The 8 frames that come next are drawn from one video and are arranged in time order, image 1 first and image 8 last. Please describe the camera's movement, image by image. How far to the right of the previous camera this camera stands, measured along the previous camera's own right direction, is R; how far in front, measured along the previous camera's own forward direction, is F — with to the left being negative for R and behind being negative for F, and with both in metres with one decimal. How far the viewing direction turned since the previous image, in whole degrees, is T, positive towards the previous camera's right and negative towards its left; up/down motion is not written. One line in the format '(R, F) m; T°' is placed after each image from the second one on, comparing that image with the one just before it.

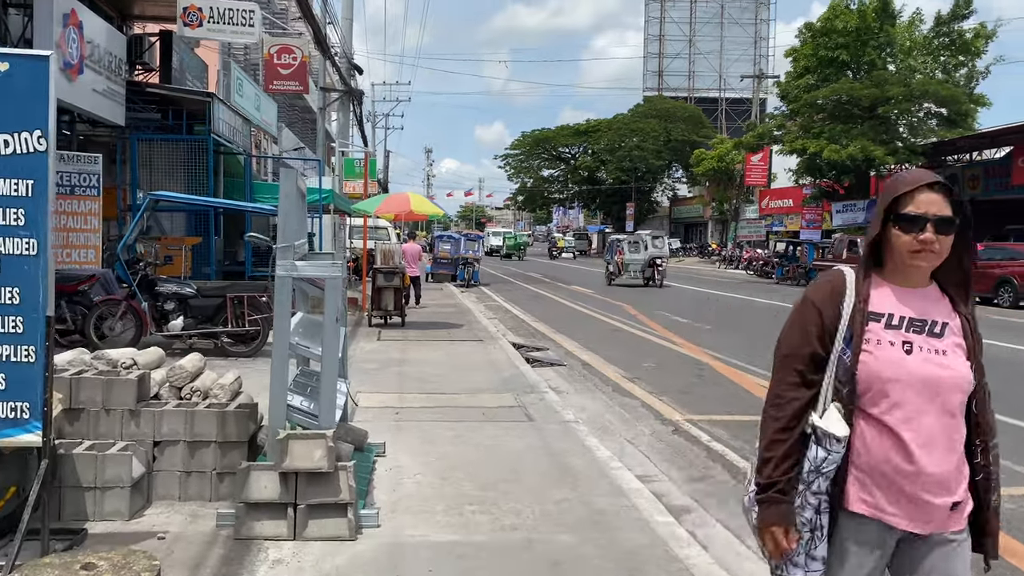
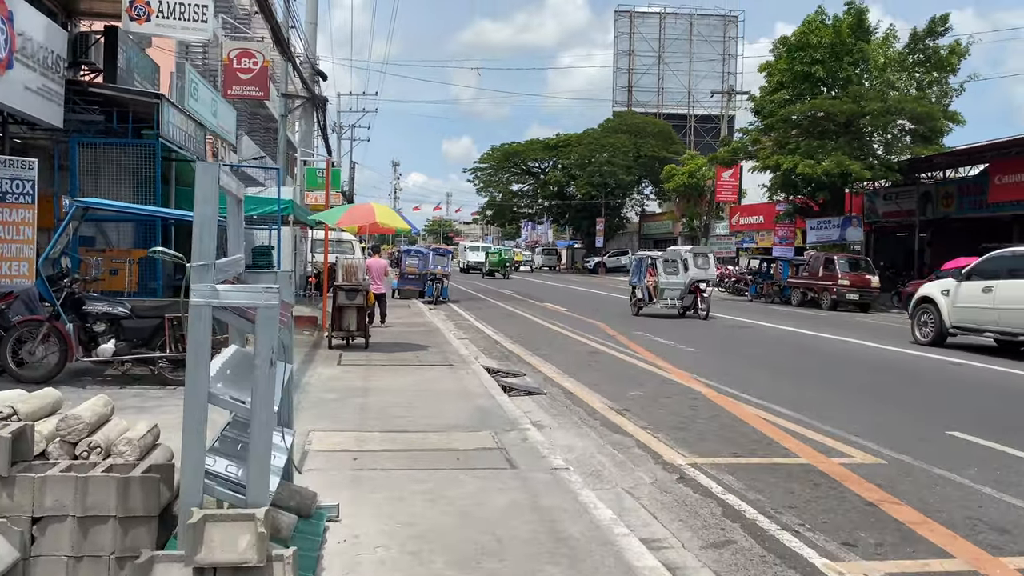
(-0.1, +0.9) m; +2°
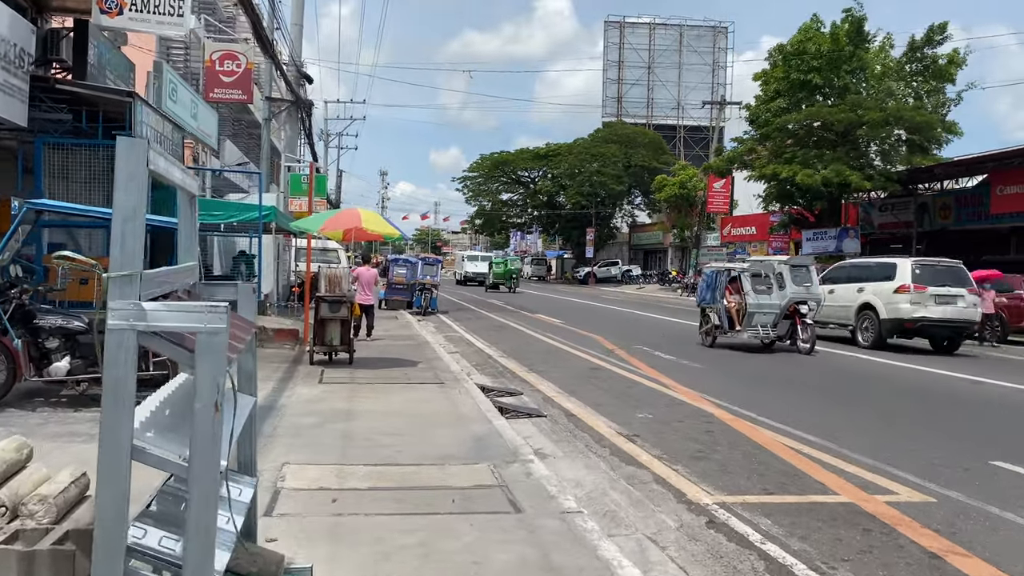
(-0.1, +0.8) m; +1°
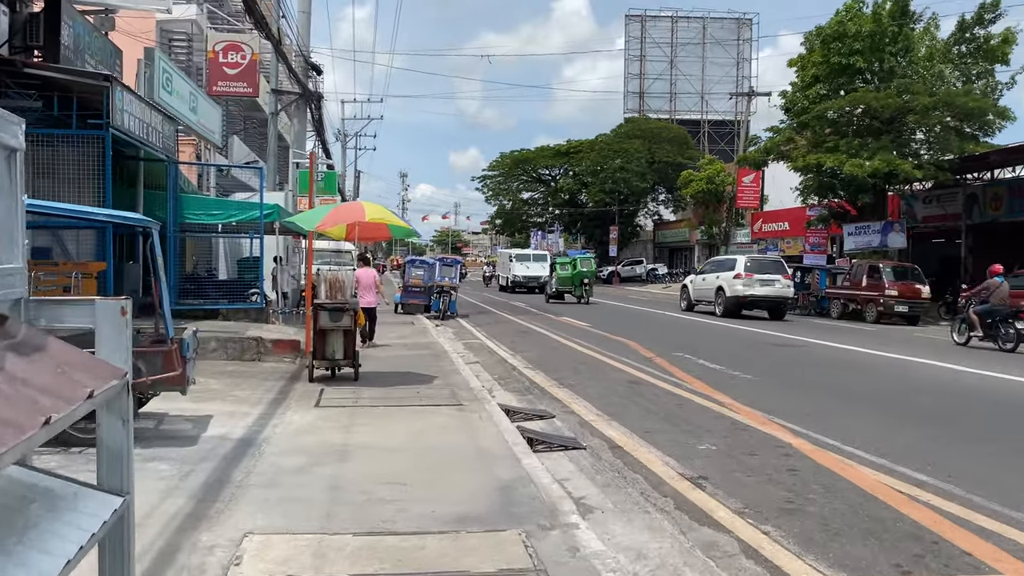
(-0.1, +1.5) m; -1°
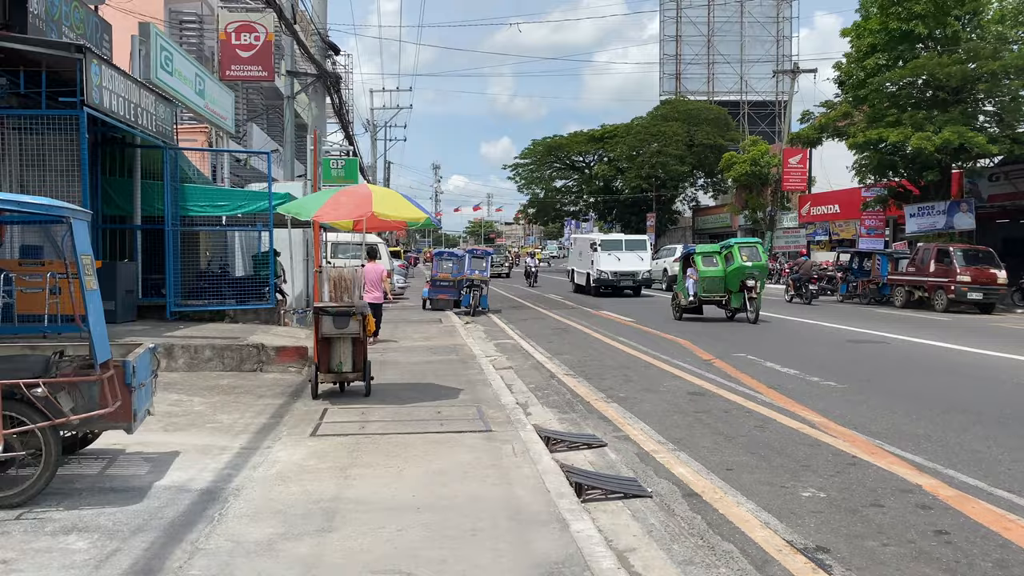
(0.0, +1.6) m; -2°
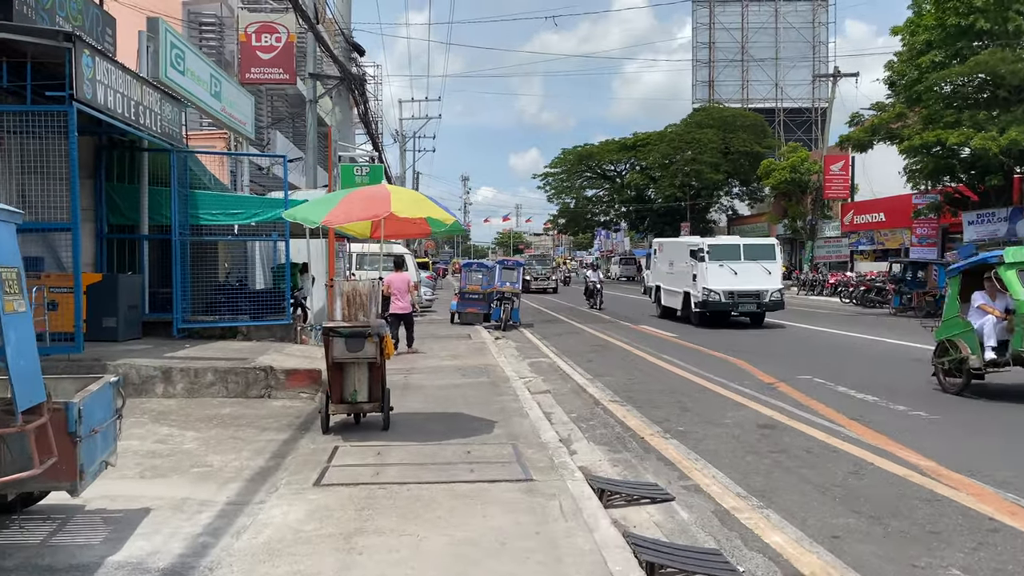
(-0.1, +1.2) m; -2°
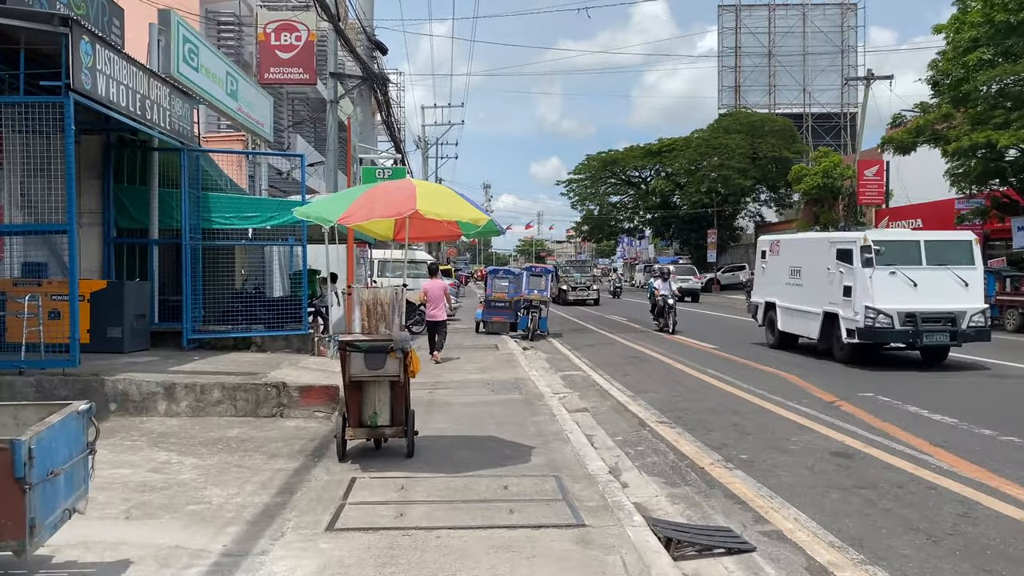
(-0.2, +0.9) m; -1°
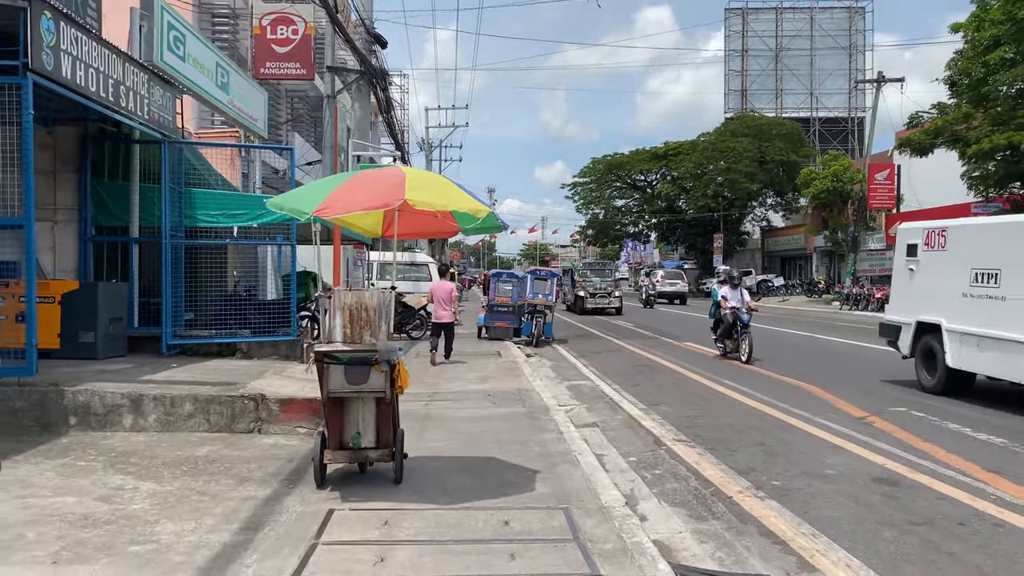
(0.0, +0.8) m; 0°
